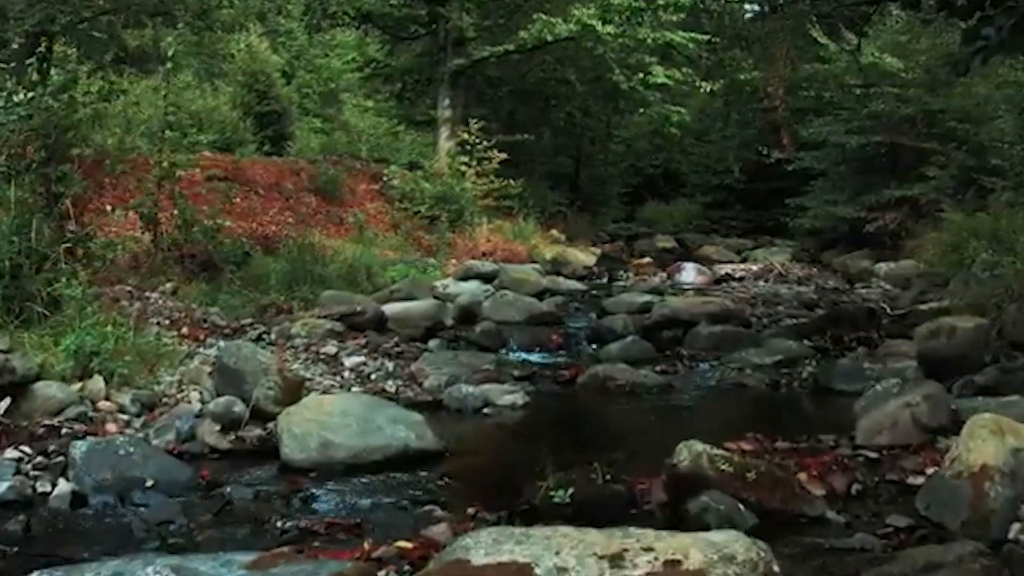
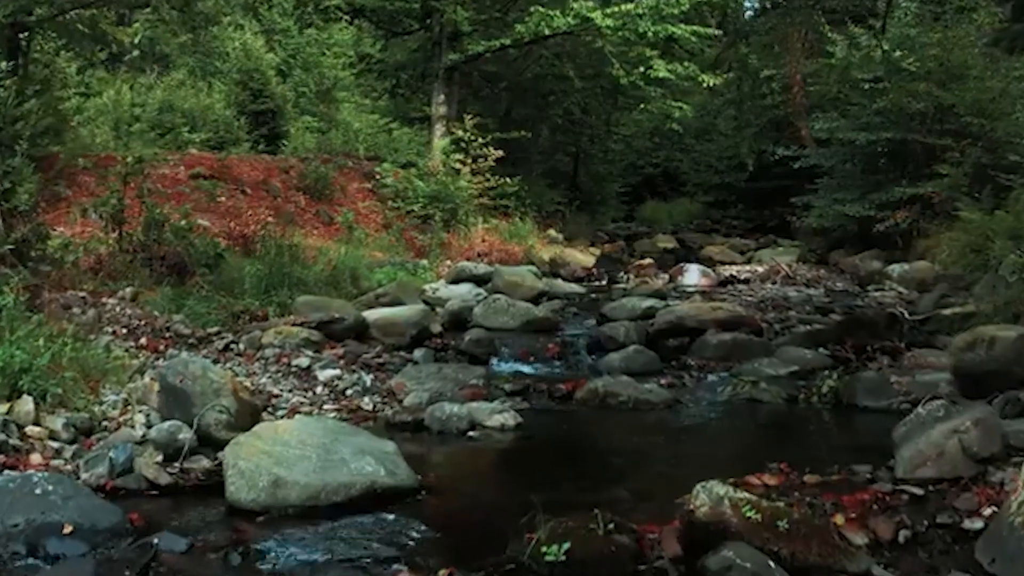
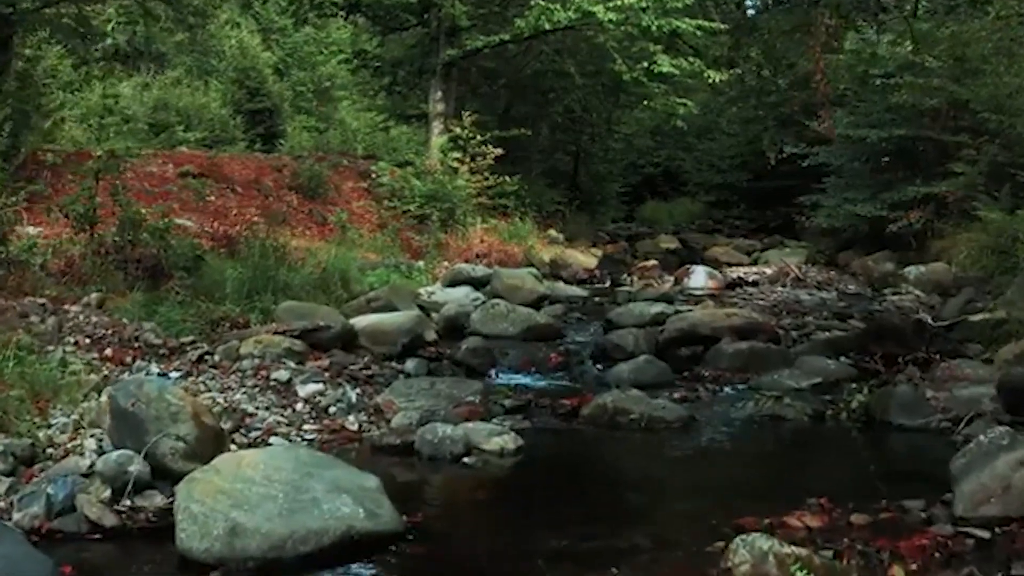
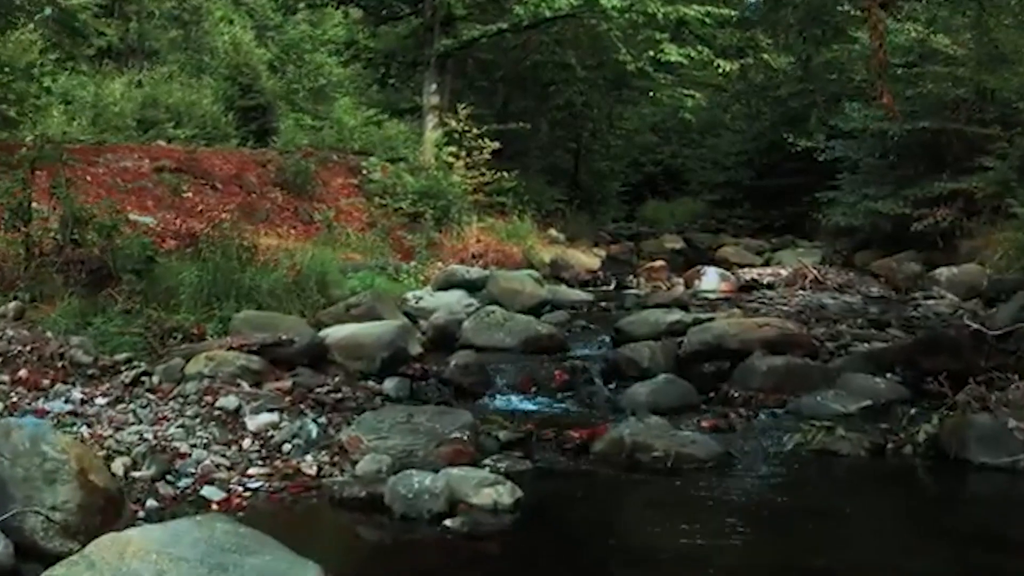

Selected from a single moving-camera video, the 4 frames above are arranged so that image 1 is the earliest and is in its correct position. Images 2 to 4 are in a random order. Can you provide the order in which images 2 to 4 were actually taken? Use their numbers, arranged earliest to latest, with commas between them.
2, 3, 4
